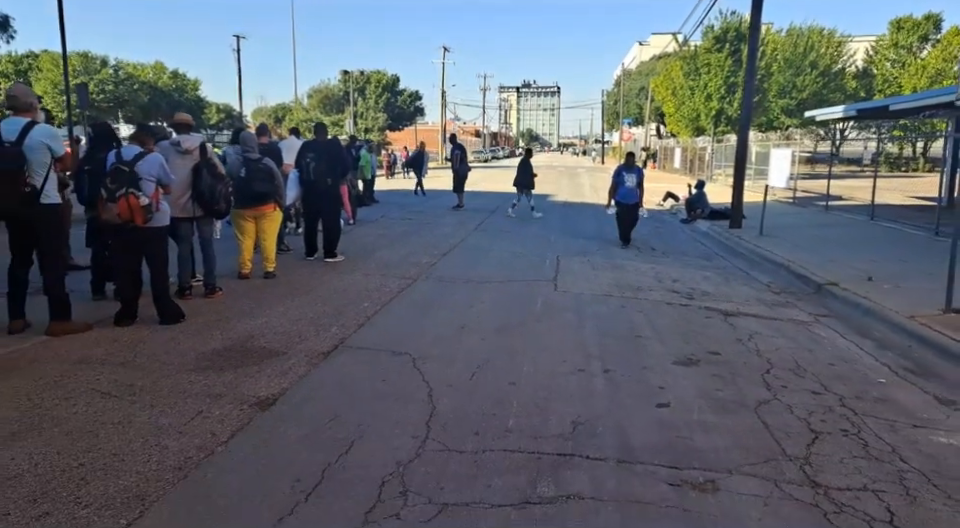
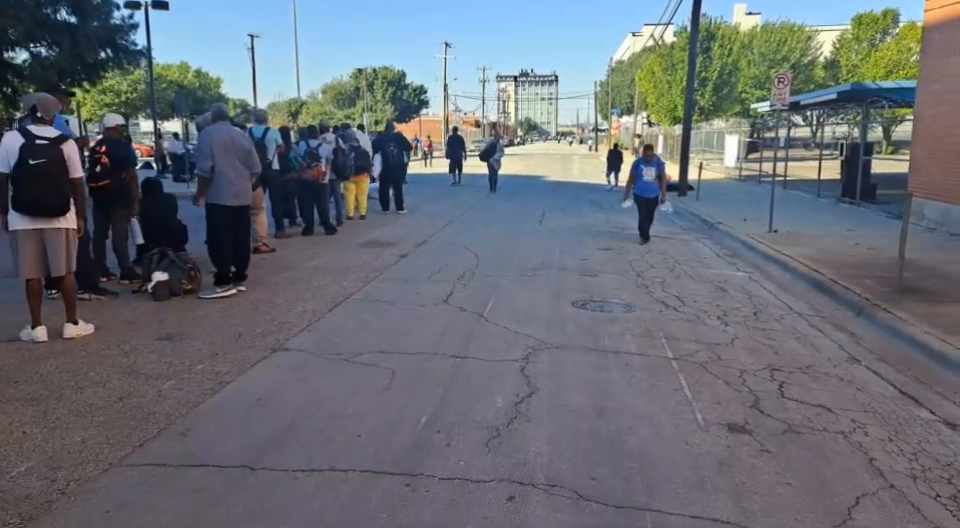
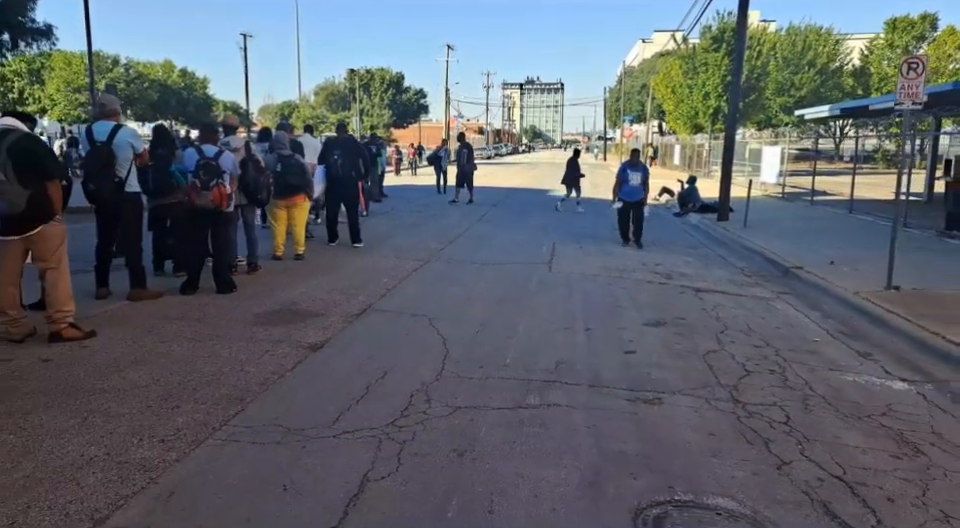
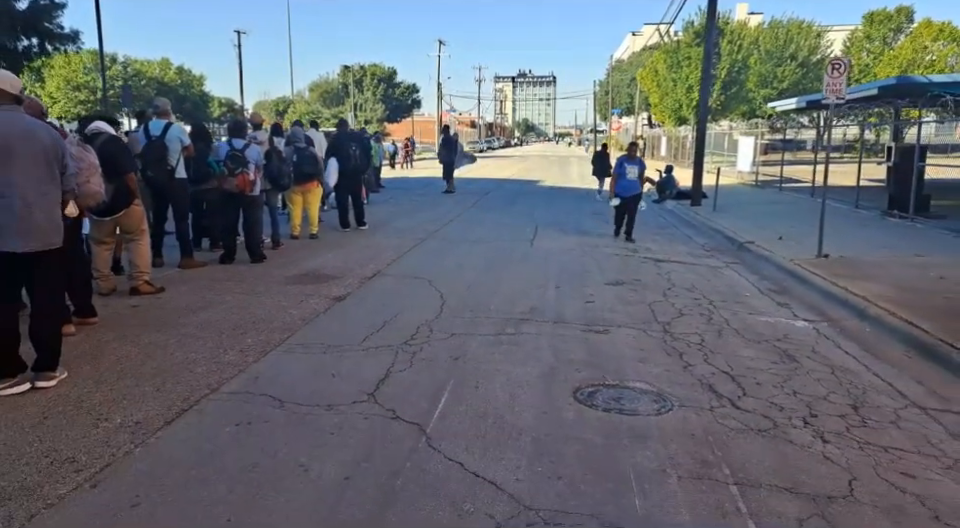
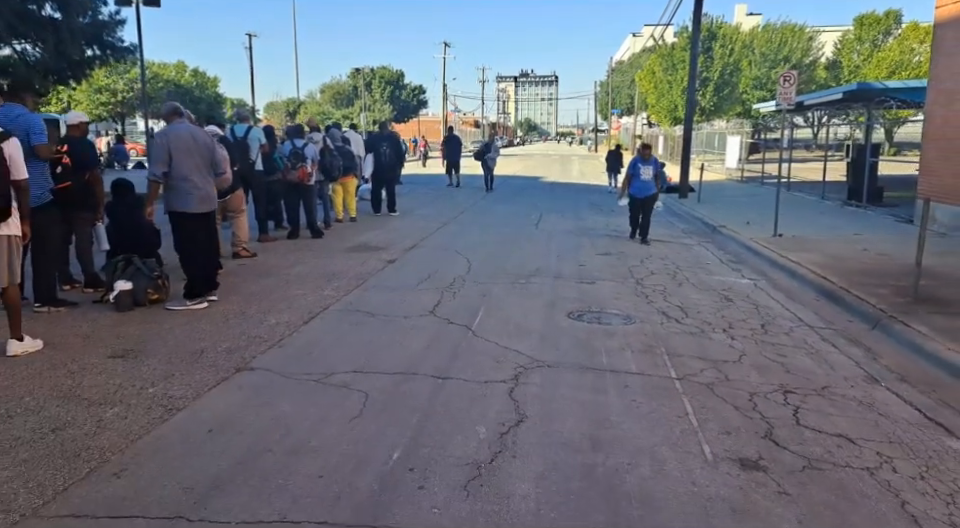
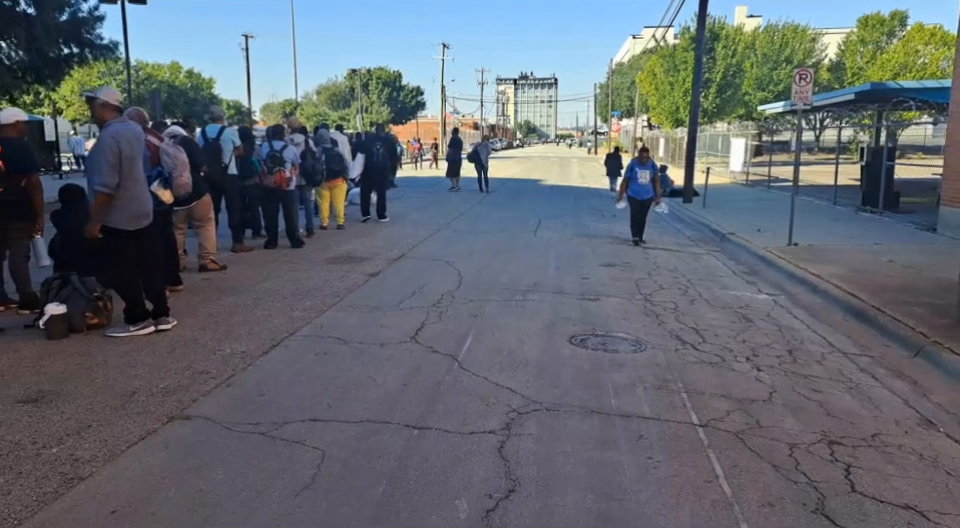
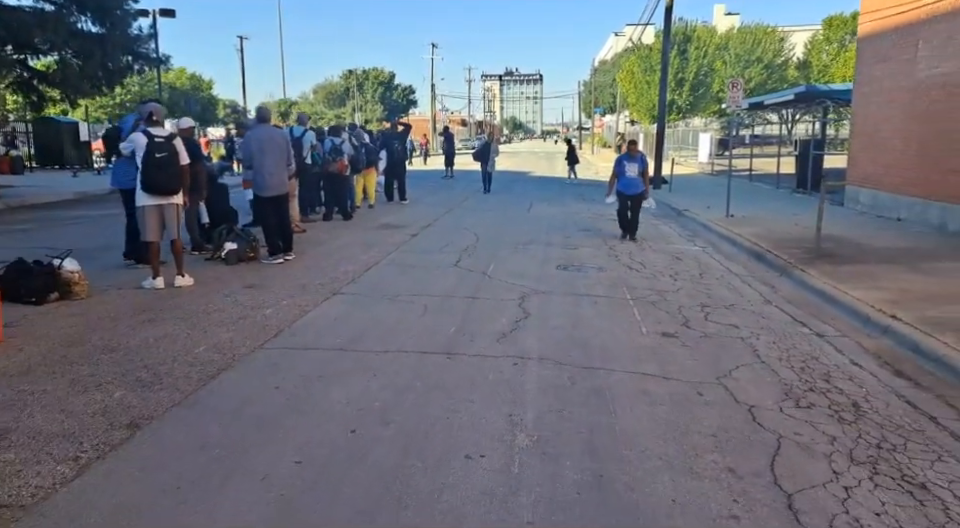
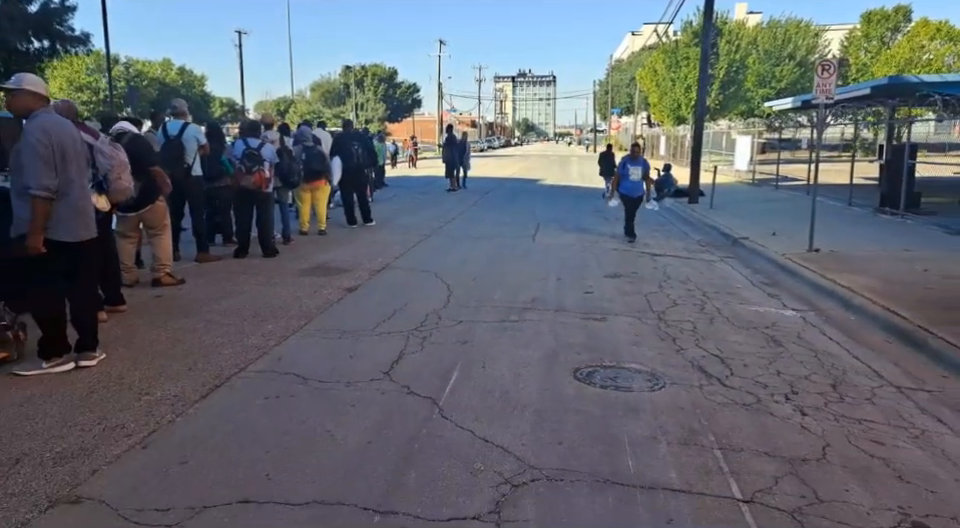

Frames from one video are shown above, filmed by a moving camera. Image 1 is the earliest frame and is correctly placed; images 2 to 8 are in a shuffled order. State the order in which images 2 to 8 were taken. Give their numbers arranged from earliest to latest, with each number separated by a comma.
3, 4, 8, 6, 5, 2, 7
